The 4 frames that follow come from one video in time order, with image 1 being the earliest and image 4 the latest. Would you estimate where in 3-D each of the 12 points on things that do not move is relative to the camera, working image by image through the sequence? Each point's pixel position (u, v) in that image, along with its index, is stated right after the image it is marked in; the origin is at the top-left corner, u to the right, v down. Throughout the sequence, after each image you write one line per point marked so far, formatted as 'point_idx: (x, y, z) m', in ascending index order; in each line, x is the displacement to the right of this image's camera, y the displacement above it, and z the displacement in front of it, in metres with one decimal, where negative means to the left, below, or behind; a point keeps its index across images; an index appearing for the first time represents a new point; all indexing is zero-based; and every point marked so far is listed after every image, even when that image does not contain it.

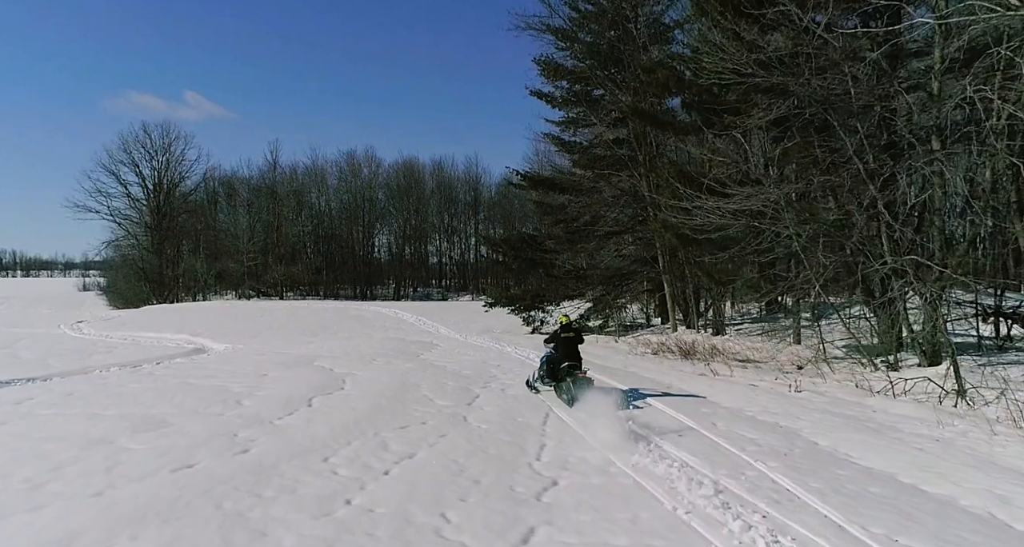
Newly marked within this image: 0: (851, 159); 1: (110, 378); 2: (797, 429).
0: (+6.1, +2.1, +13.0) m
1: (-7.1, -1.8, +12.7) m
2: (+3.2, -1.7, +8.1) m
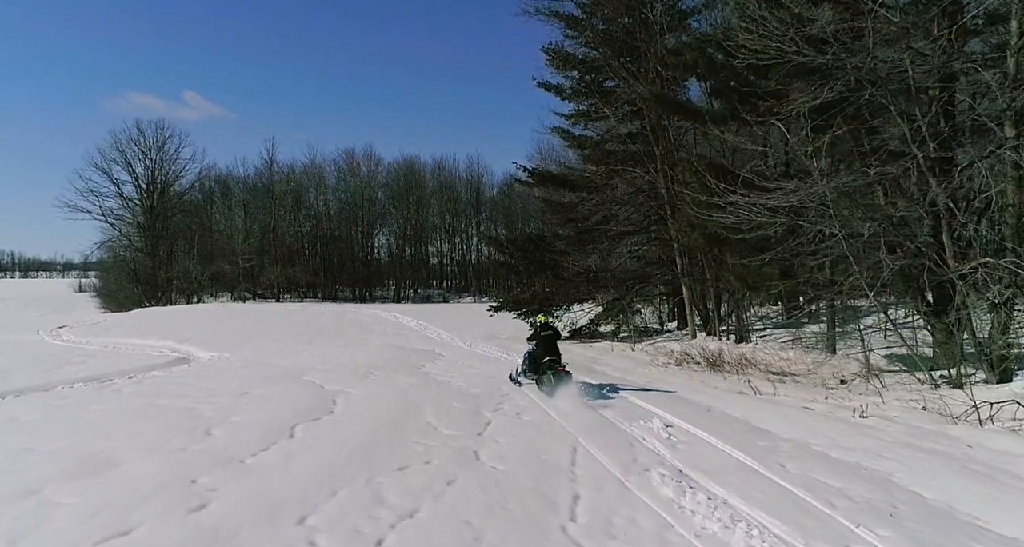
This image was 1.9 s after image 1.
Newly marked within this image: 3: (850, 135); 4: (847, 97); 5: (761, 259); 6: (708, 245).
0: (+6.3, +2.0, +11.5) m
1: (-6.9, -1.9, +11.2) m
2: (+3.4, -1.8, +6.5) m
3: (+5.8, +2.4, +12.3) m
4: (+5.6, +2.9, +12.0) m
5: (+4.6, +0.3, +13.4) m
6: (+3.9, +0.6, +14.5) m
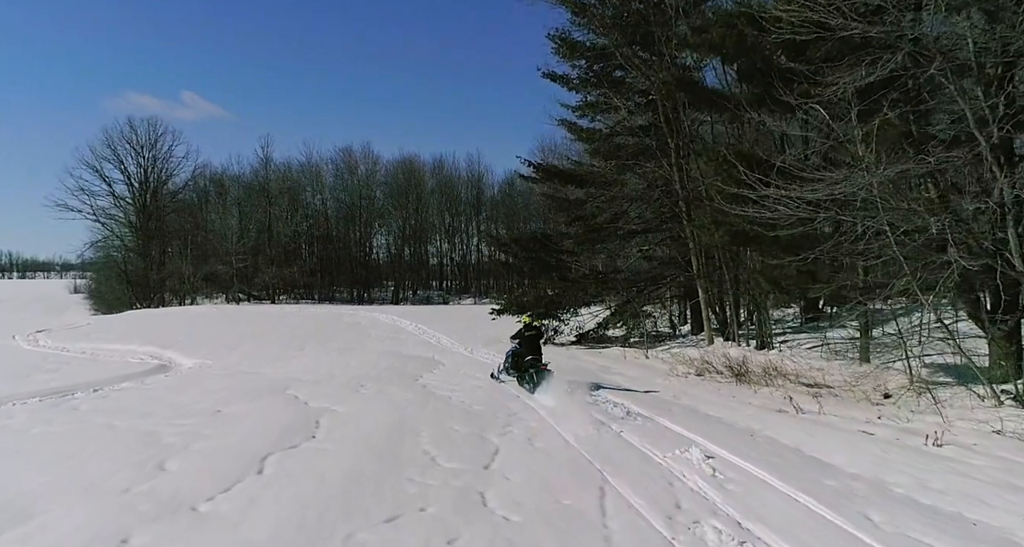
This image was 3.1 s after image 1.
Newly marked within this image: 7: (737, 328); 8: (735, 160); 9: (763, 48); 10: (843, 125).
0: (+6.4, +2.0, +10.1) m
1: (-6.8, -2.0, +9.9) m
2: (+3.5, -1.8, +5.2) m
3: (+5.9, +2.3, +10.9) m
4: (+5.7, +2.9, +10.6) m
5: (+4.7, +0.2, +12.0) m
6: (+4.0, +0.5, +13.1) m
7: (+6.1, -1.5, +19.4) m
8: (+3.9, +2.0, +12.6) m
9: (+4.2, +3.8, +12.0) m
10: (+4.8, +2.1, +10.5) m
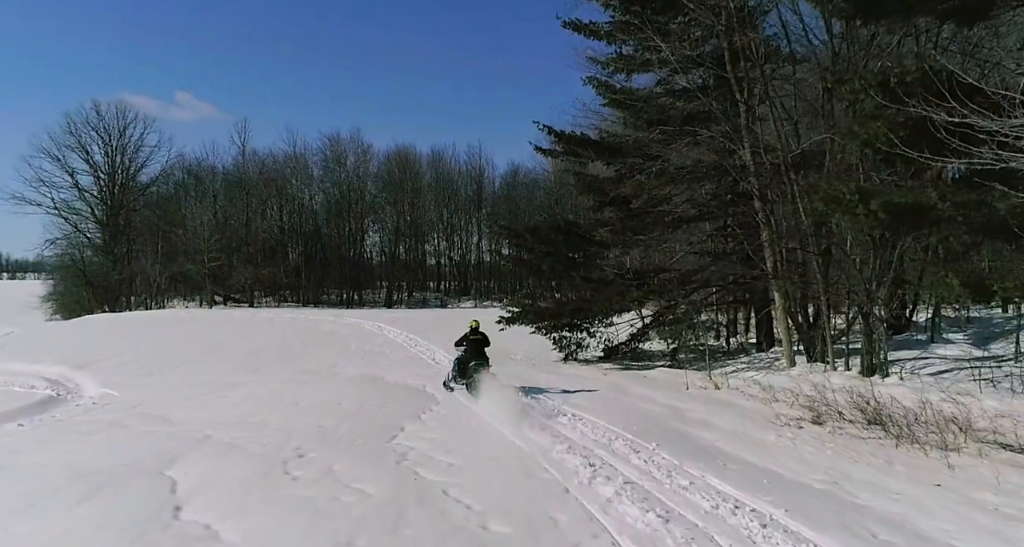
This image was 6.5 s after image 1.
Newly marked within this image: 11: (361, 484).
0: (+6.8, +2.0, +5.2) m
1: (-6.4, -1.9, +5.0) m
2: (+3.9, -1.8, +0.3) m
3: (+6.3, +2.4, +6.0) m
4: (+6.1, +3.0, +5.7) m
5: (+5.1, +0.3, +7.1) m
6: (+4.4, +0.6, +8.2) m
7: (+6.4, -1.4, +14.5) m
8: (+4.3, +2.0, +7.7) m
9: (+4.5, +3.8, +7.1) m
10: (+5.2, +2.2, +5.6) m
11: (-1.3, -1.9, +6.4) m
